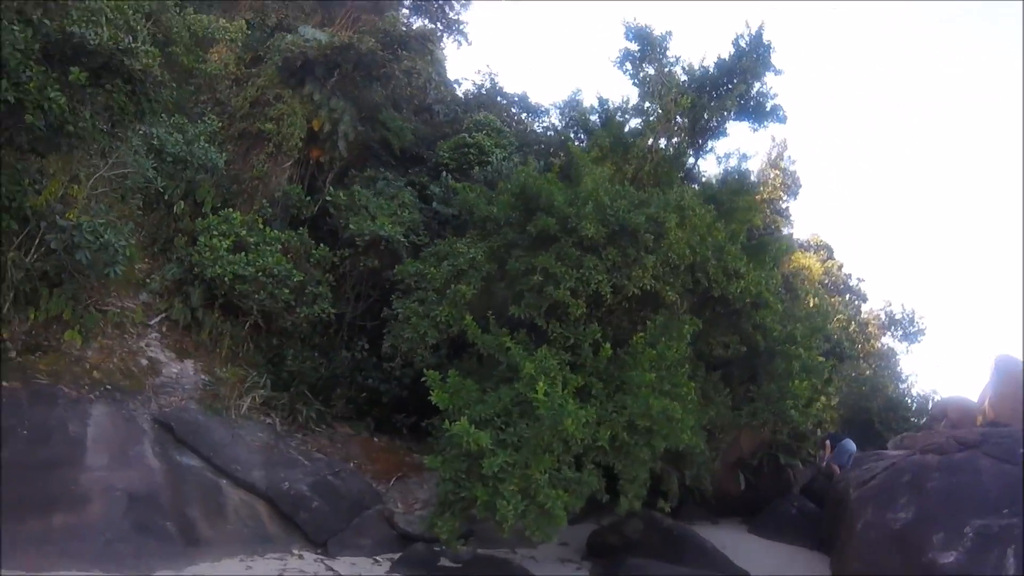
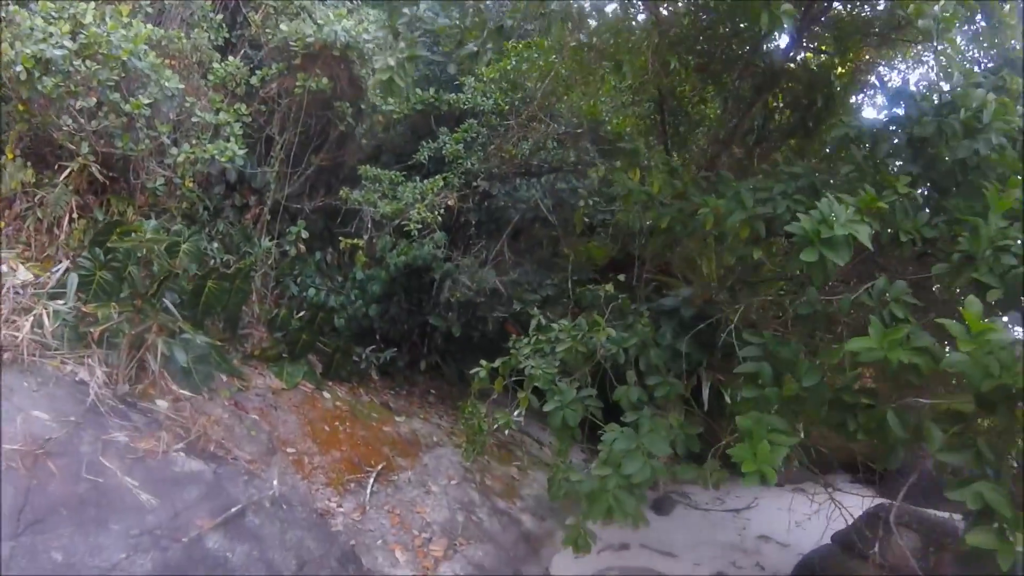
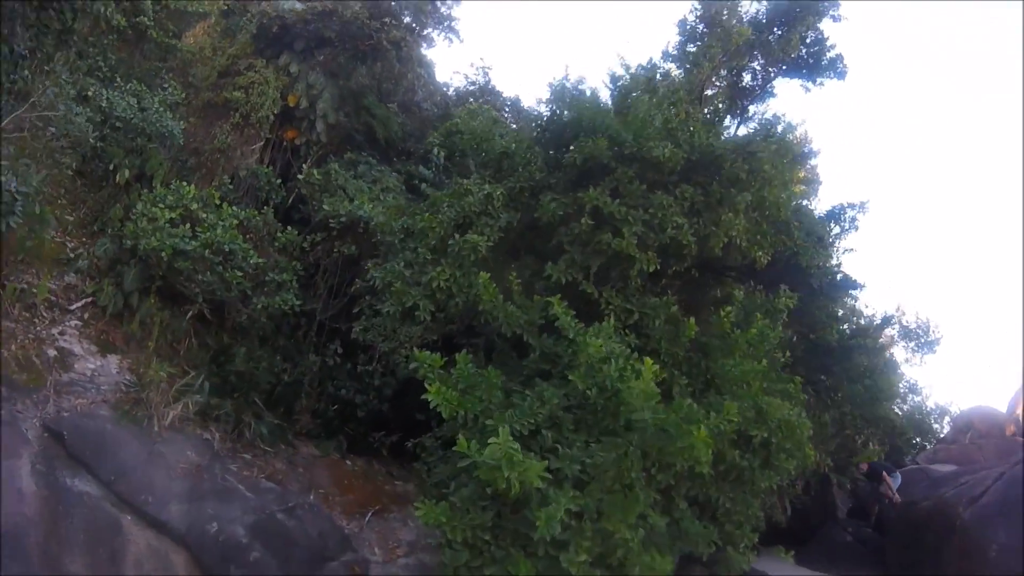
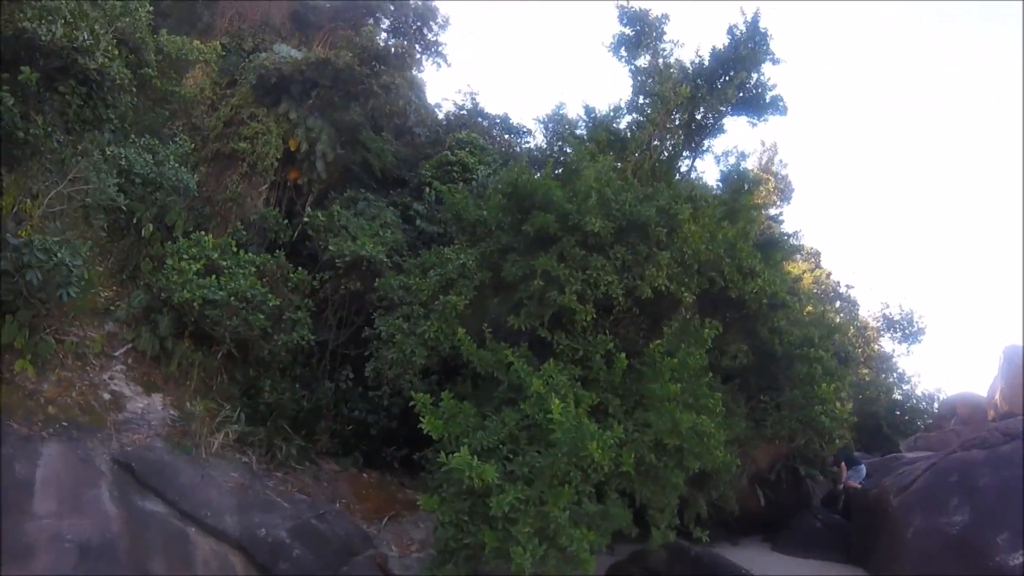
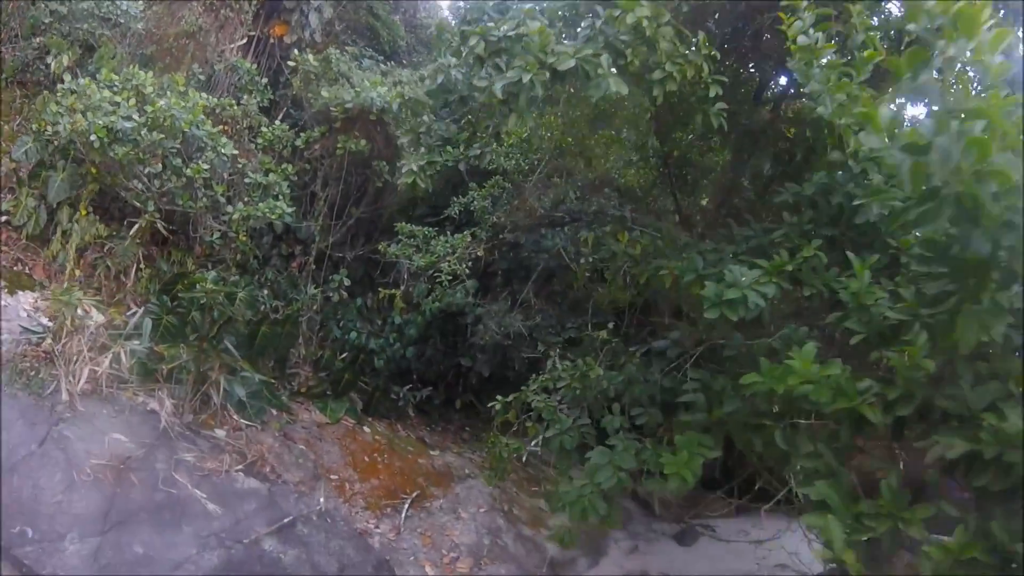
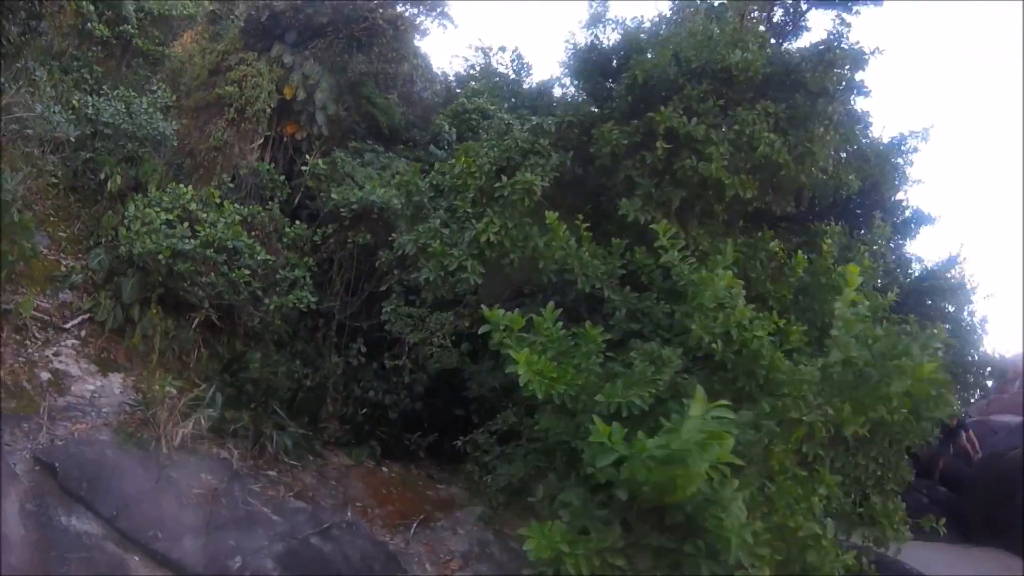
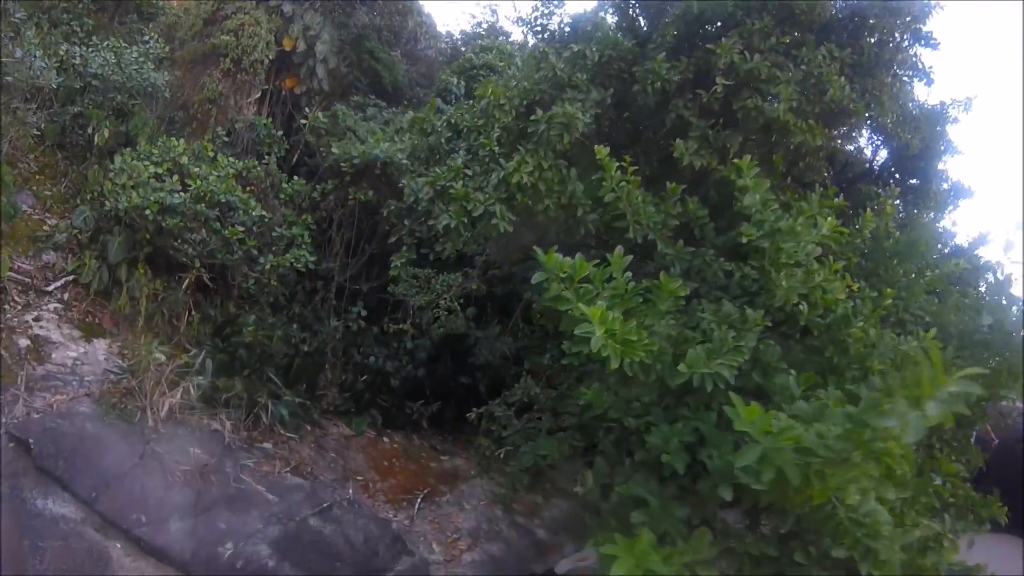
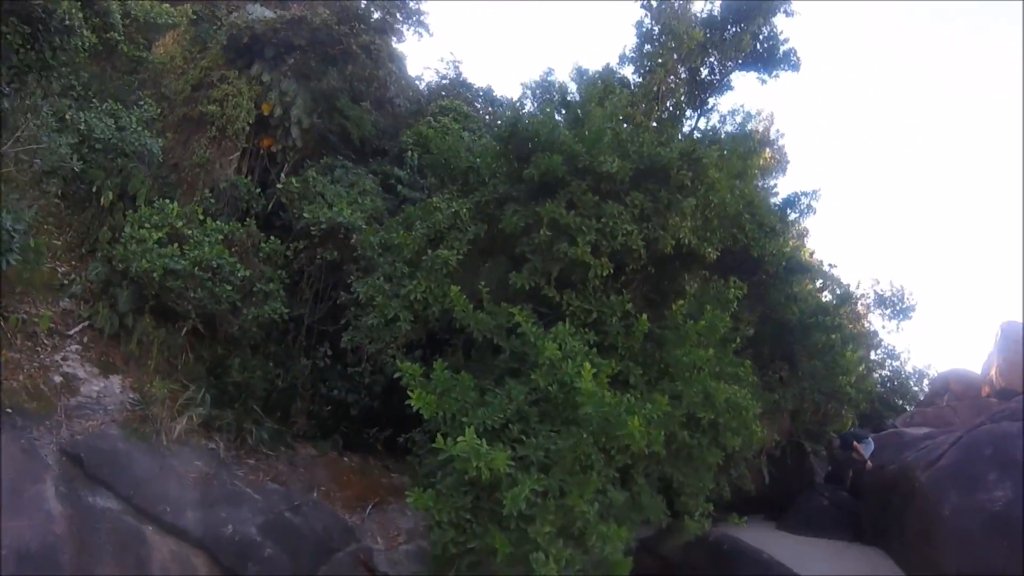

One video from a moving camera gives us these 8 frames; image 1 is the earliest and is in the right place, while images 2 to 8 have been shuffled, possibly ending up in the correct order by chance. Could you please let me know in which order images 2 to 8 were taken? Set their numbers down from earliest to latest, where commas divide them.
4, 8, 3, 6, 7, 5, 2
